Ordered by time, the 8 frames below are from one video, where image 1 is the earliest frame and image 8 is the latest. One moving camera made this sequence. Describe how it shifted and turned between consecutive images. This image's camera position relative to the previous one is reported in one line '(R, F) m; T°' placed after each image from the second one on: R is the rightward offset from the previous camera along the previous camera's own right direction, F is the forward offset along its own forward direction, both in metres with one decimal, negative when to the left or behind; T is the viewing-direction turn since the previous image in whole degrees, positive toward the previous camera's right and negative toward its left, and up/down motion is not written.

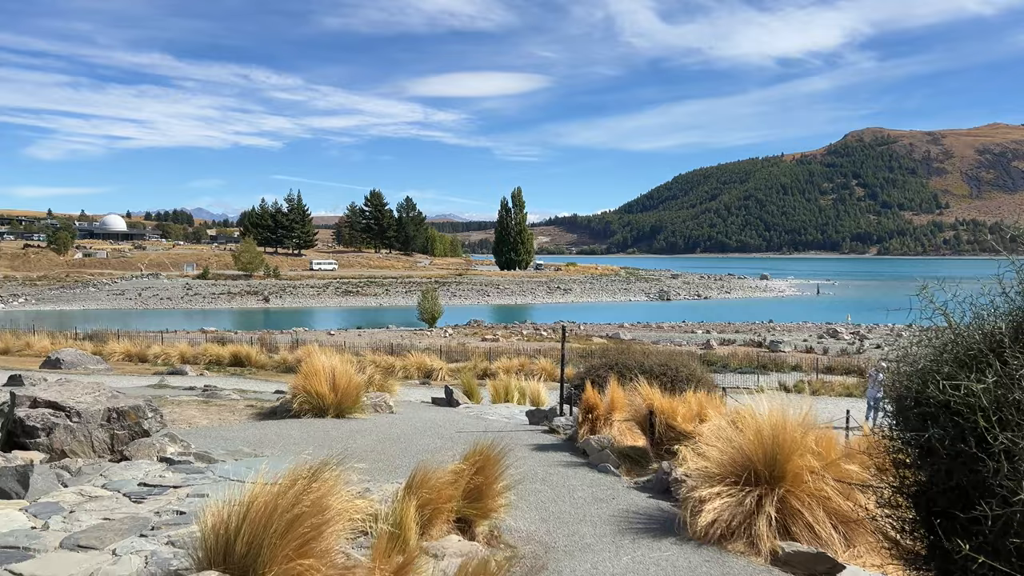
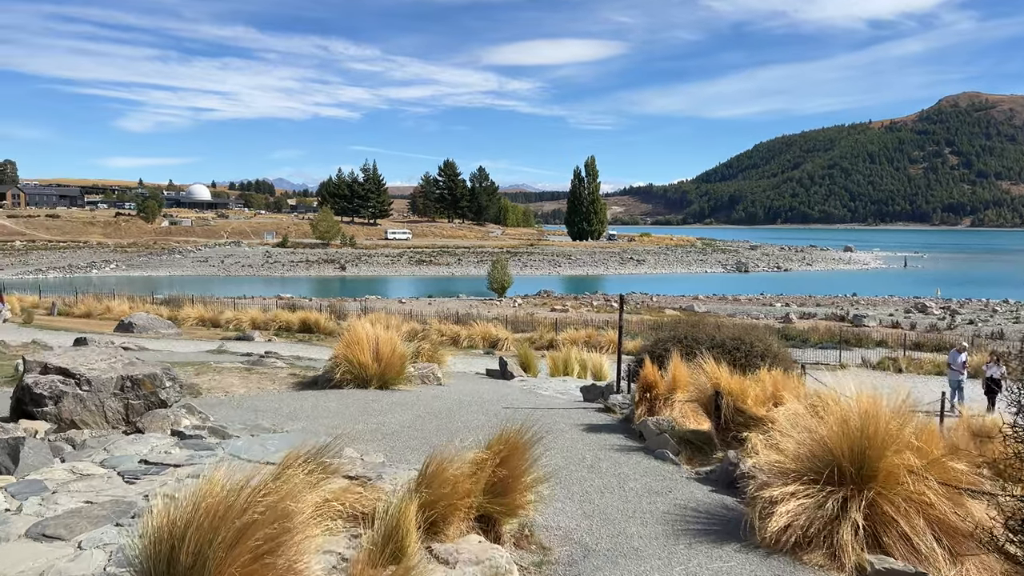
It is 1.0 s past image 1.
(+0.2, +0.8) m; -5°
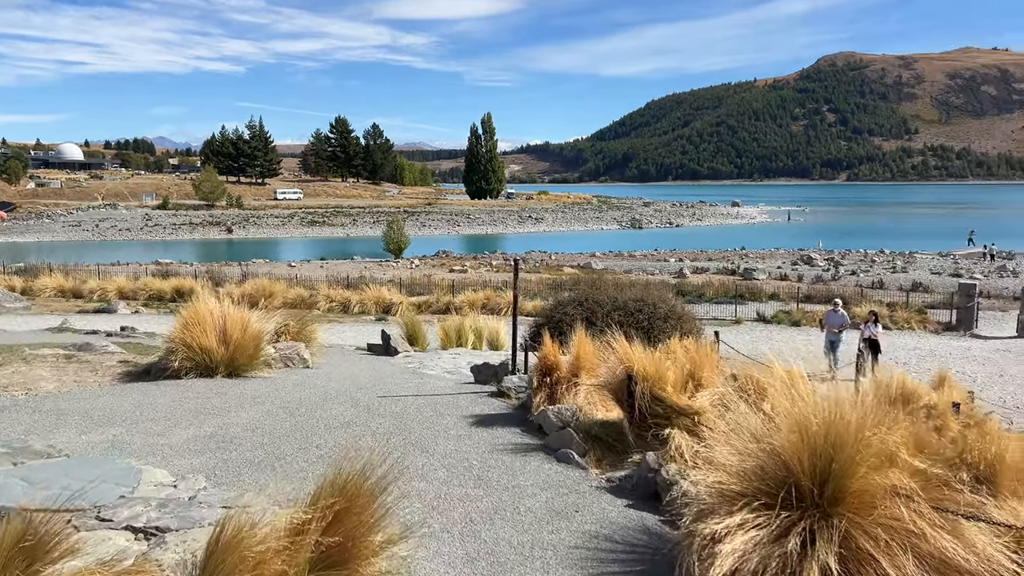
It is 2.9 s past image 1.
(+0.2, +1.4) m; +7°
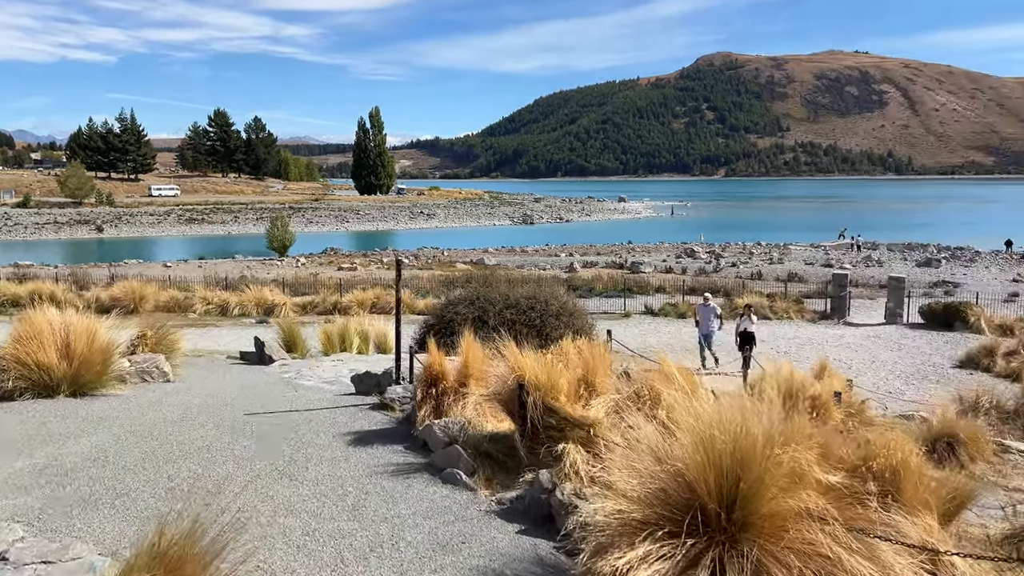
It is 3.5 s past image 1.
(+0.1, +0.5) m; +8°
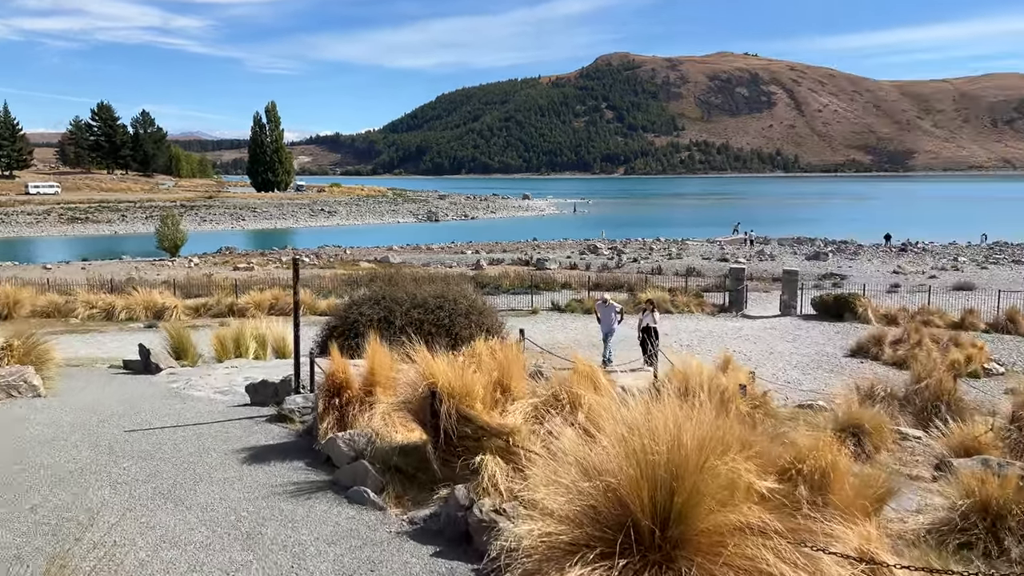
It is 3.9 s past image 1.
(0.0, +0.4) m; +7°
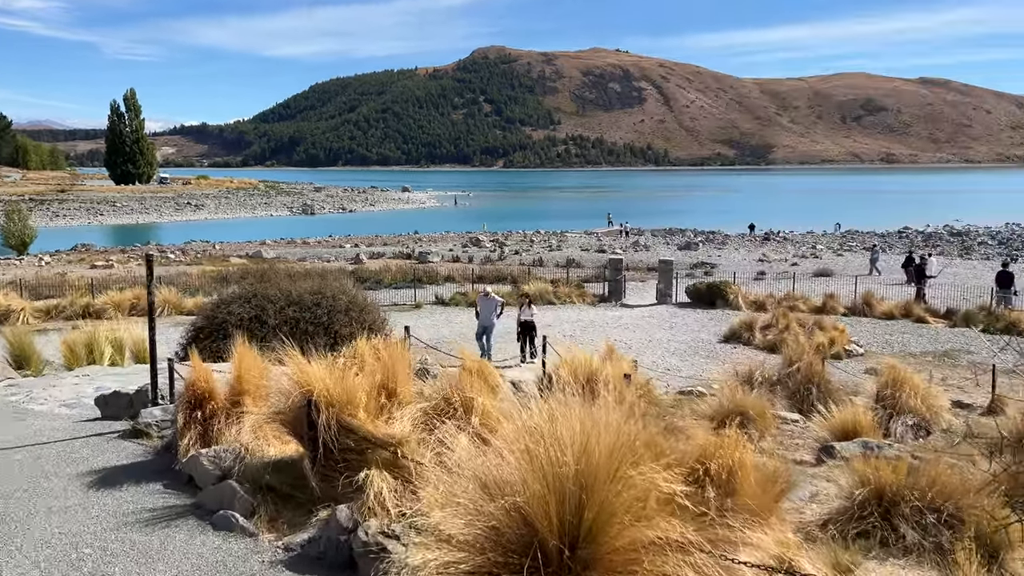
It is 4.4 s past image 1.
(0.0, +0.4) m; +8°
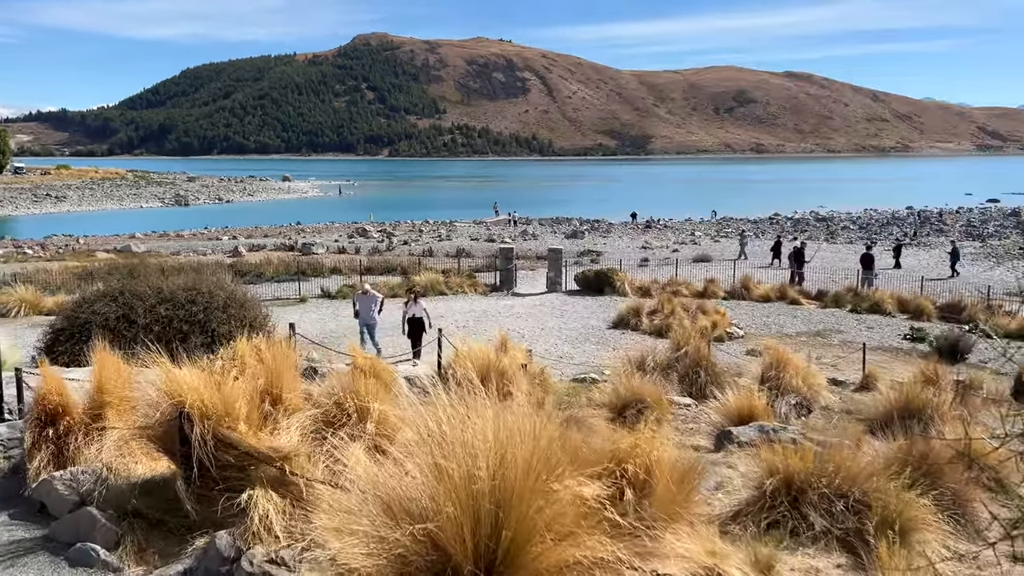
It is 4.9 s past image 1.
(0.0, +0.3) m; +8°
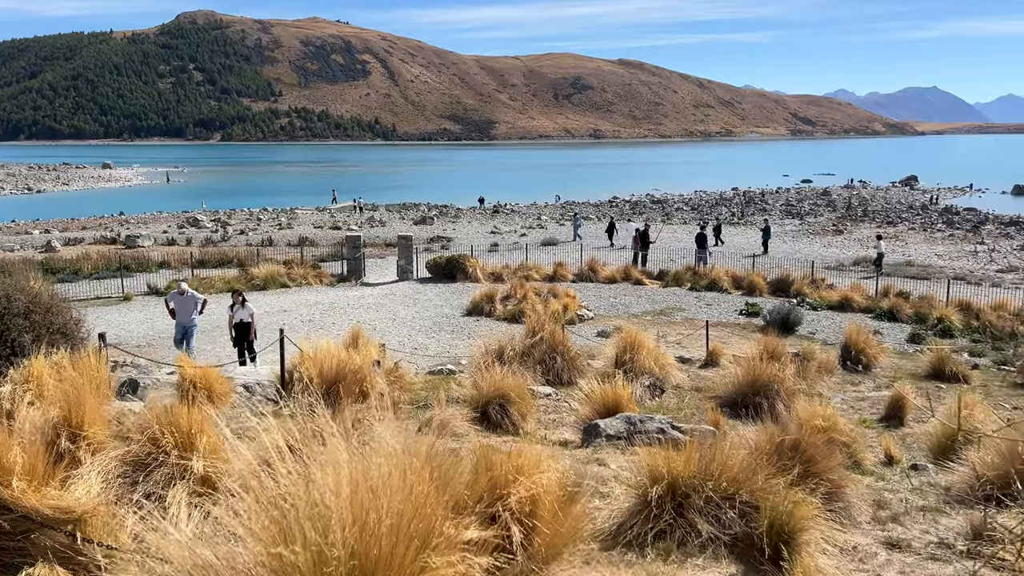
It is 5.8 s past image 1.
(0.0, +0.6) m; +11°
